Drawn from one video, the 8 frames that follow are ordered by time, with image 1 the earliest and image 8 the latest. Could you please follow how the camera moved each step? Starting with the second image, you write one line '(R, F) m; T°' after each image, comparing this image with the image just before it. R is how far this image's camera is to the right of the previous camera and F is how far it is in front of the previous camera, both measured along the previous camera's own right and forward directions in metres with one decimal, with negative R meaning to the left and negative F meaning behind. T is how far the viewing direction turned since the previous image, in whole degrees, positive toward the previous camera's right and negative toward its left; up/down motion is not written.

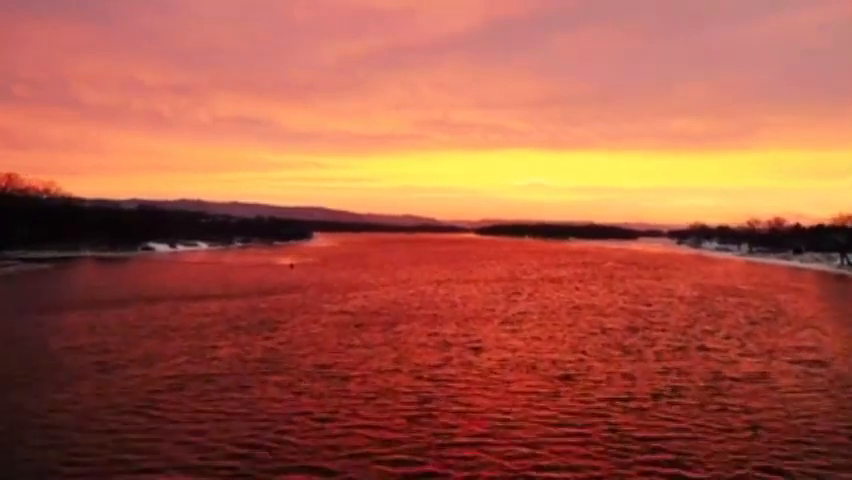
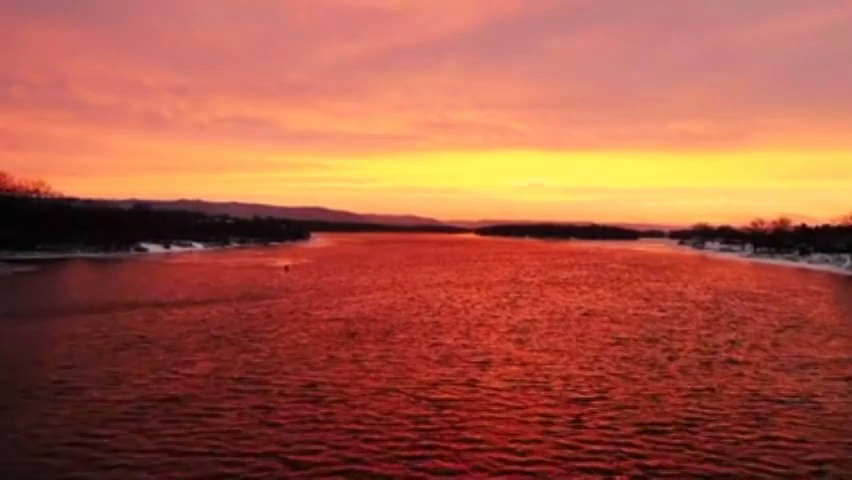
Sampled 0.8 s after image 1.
(0.0, +2.6) m; 0°
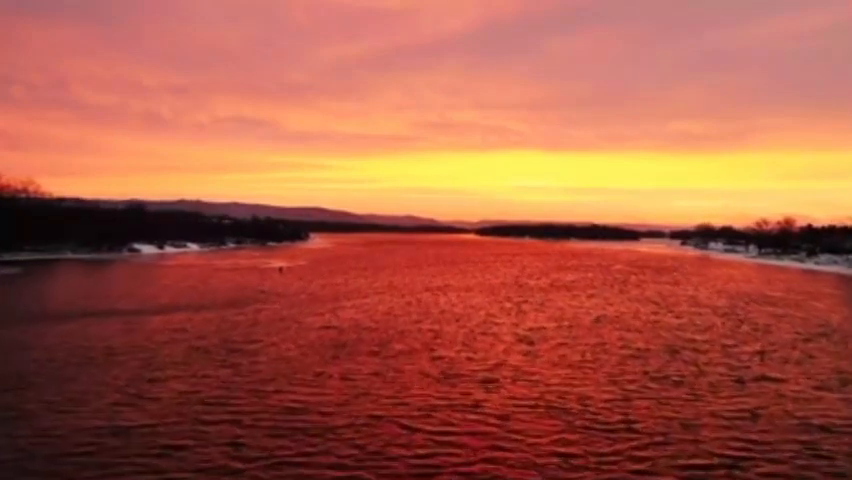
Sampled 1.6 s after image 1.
(0.0, +2.7) m; 0°
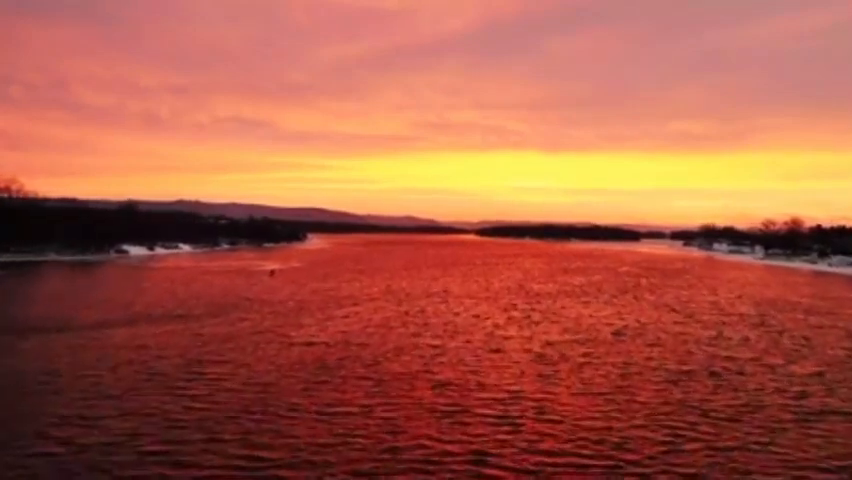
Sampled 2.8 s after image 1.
(0.0, +4.1) m; 0°
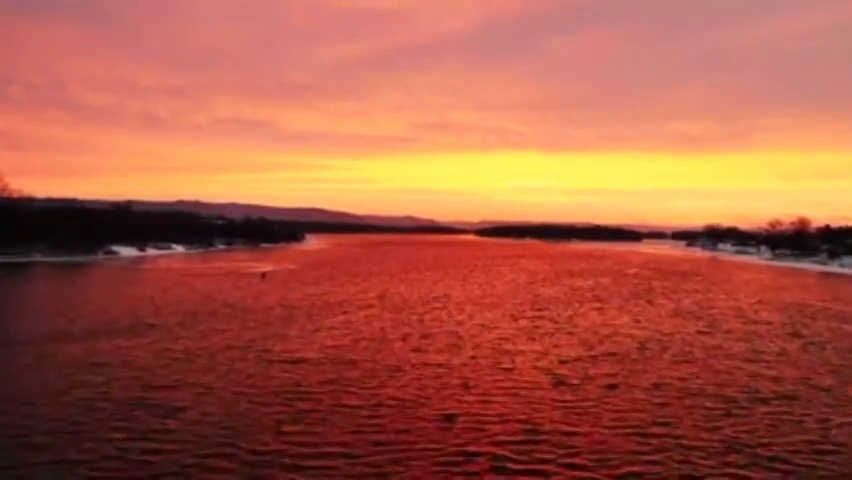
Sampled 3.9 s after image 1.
(0.0, +3.6) m; 0°
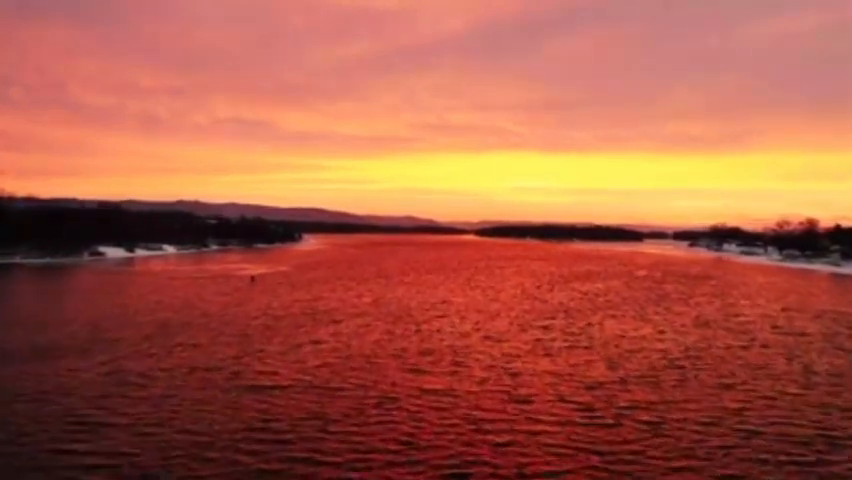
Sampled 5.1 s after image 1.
(0.0, +4.1) m; 0°
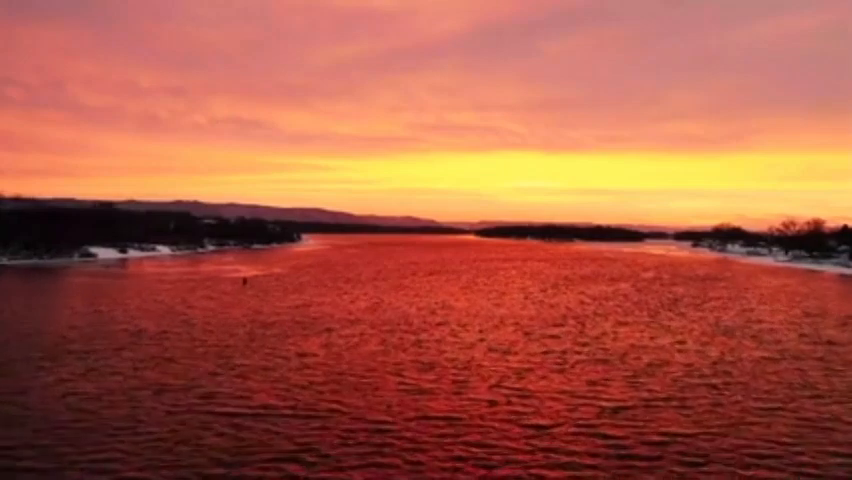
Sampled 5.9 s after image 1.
(0.0, +2.7) m; 0°
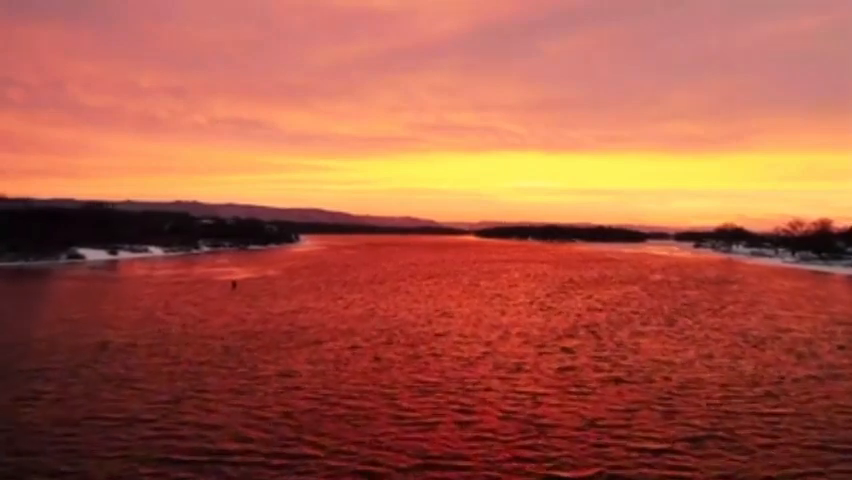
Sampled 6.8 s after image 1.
(0.0, +3.3) m; 0°
